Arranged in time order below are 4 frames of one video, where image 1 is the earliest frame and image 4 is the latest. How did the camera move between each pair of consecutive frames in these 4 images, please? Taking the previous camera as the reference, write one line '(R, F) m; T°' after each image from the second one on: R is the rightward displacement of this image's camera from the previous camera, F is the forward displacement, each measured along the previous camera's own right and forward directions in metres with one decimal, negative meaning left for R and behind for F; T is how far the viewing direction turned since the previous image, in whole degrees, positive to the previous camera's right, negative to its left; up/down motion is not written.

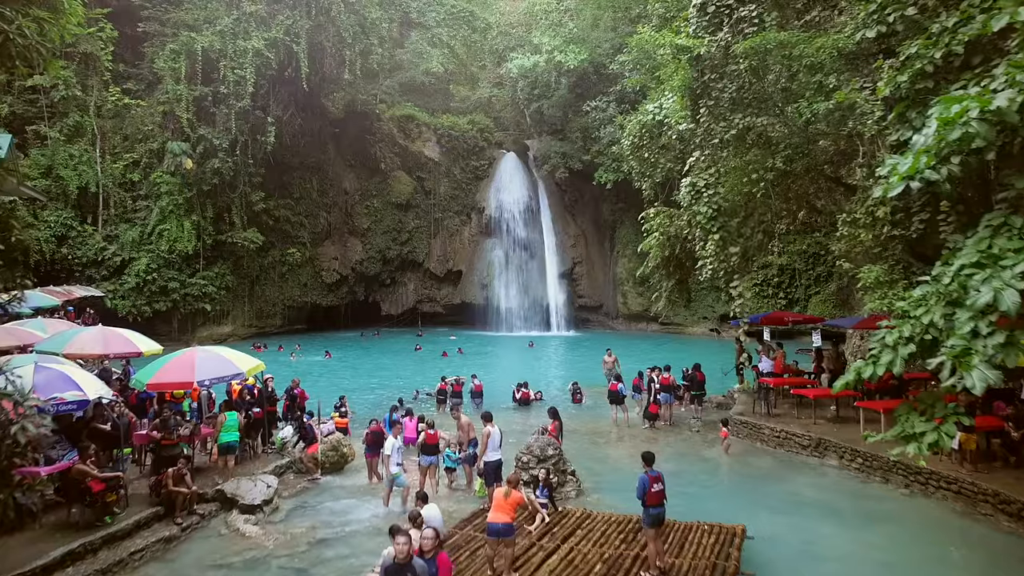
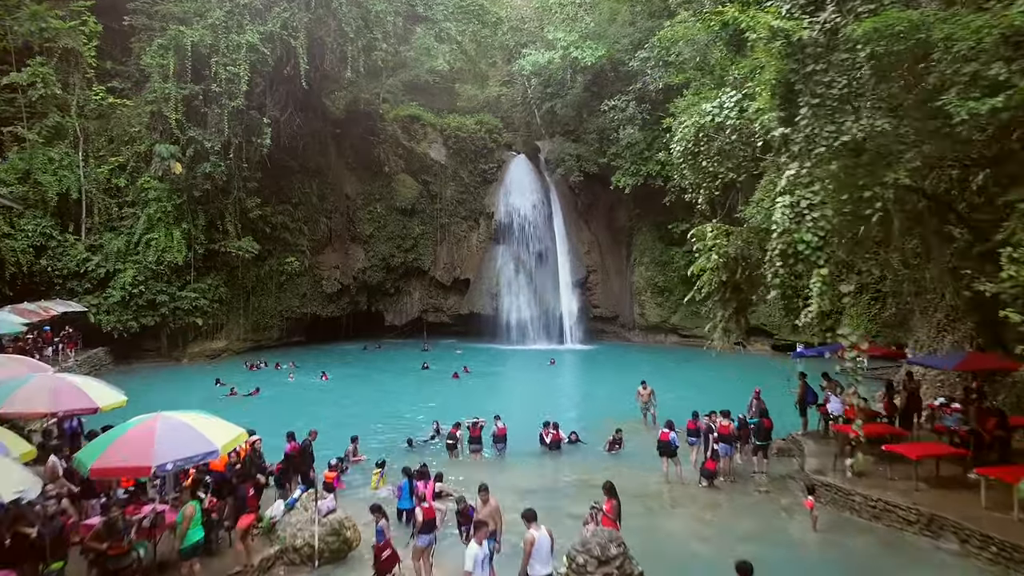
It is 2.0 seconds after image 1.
(-0.4, +1.4) m; 0°
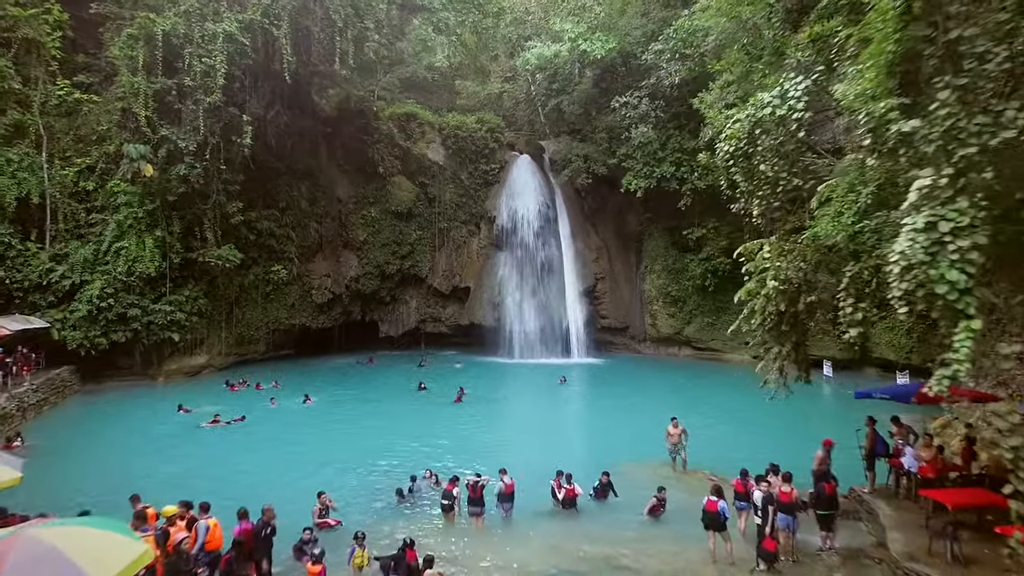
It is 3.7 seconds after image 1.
(-0.1, +1.5) m; 0°
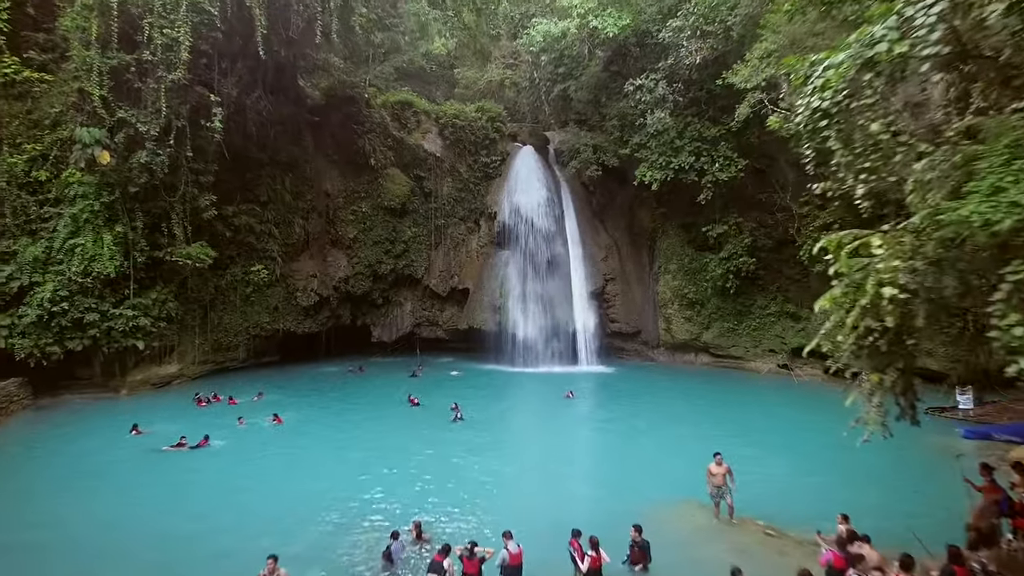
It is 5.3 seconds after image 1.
(-0.1, +1.7) m; 0°
